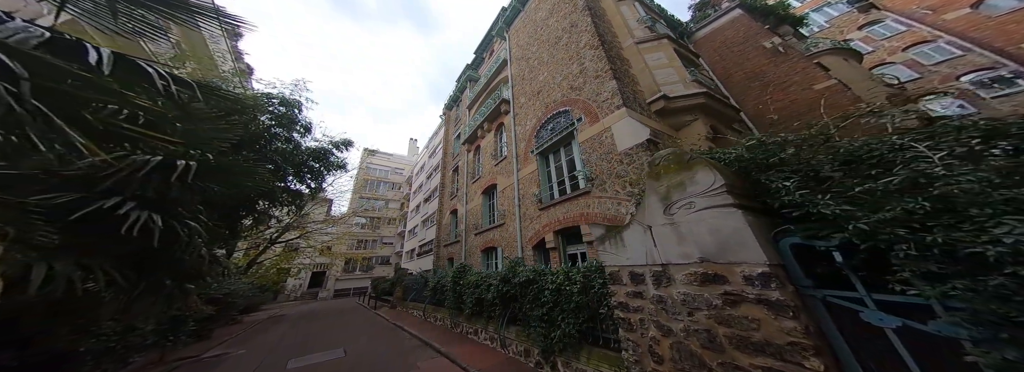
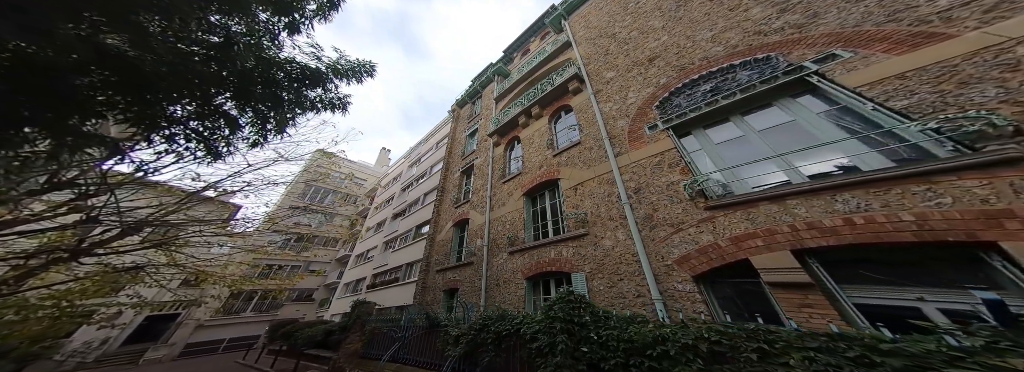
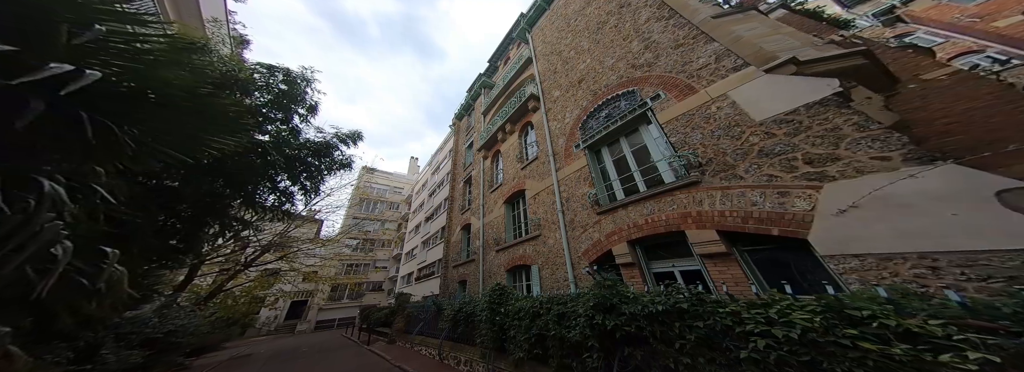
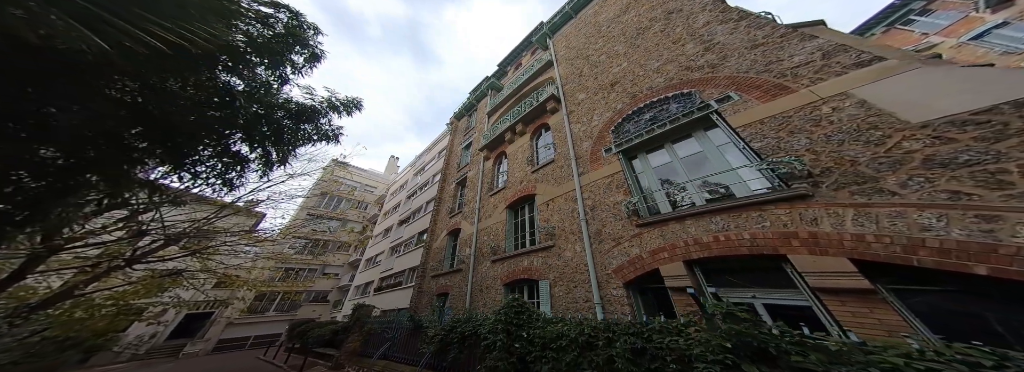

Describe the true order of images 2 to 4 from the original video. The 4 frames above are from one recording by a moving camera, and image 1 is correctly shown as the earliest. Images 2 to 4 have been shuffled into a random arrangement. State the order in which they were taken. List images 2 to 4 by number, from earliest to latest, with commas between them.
3, 4, 2
